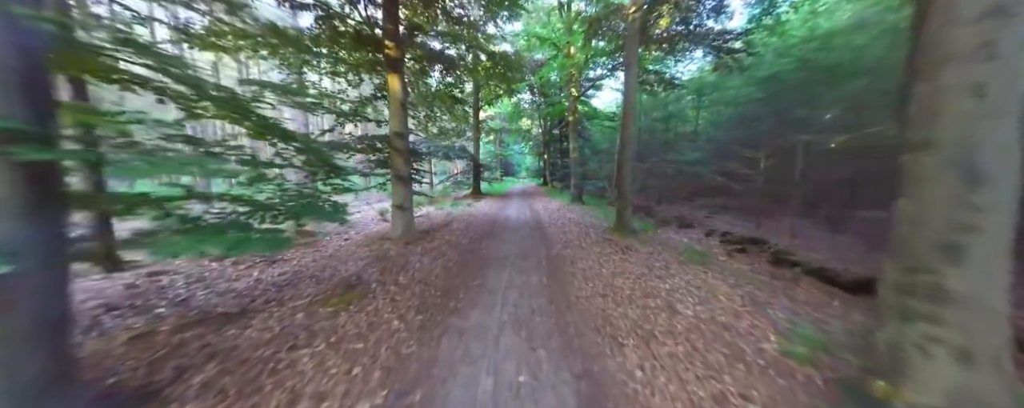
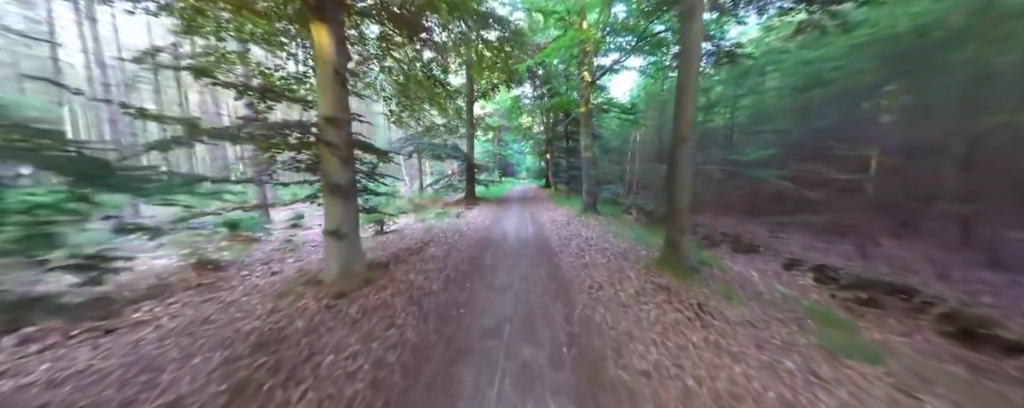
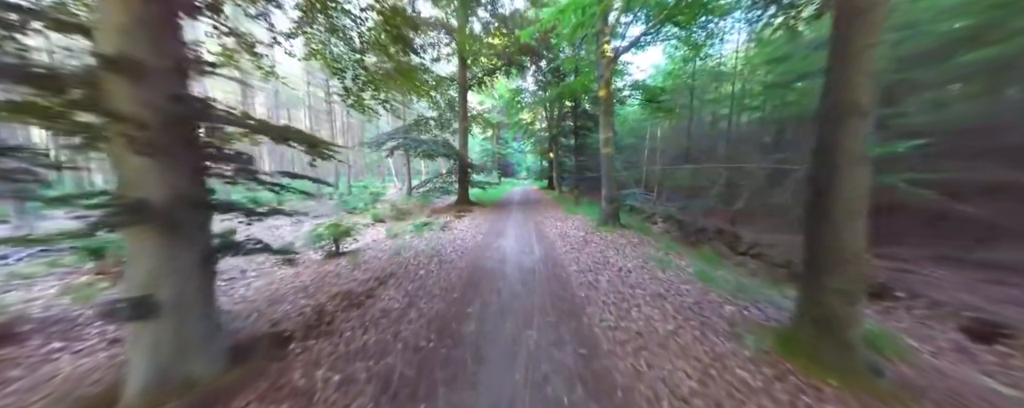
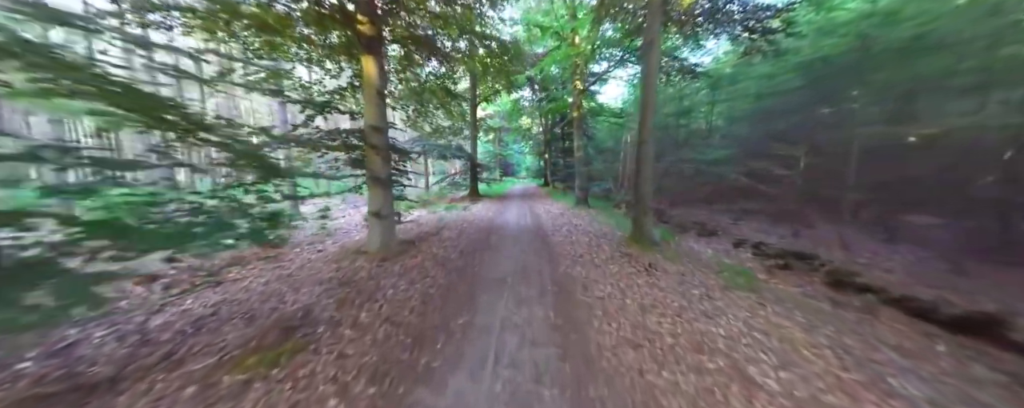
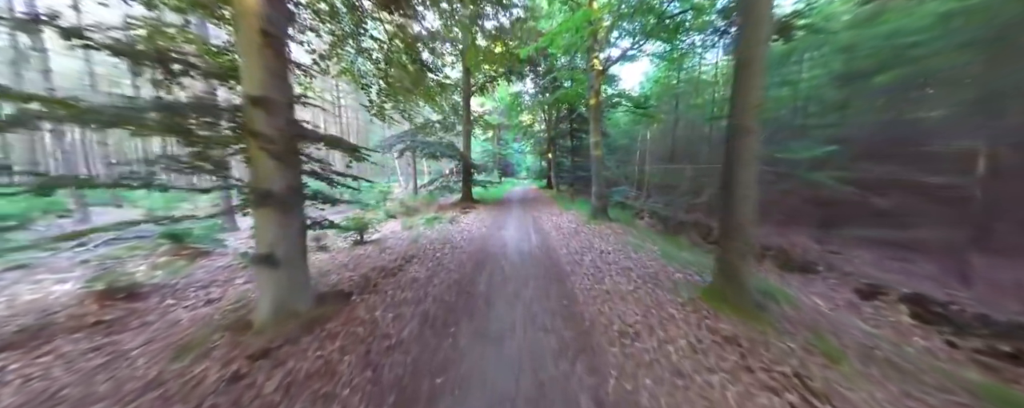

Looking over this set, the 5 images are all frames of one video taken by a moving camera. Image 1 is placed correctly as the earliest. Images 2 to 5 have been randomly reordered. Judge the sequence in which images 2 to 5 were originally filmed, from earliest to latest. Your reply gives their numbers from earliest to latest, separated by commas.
4, 2, 5, 3
